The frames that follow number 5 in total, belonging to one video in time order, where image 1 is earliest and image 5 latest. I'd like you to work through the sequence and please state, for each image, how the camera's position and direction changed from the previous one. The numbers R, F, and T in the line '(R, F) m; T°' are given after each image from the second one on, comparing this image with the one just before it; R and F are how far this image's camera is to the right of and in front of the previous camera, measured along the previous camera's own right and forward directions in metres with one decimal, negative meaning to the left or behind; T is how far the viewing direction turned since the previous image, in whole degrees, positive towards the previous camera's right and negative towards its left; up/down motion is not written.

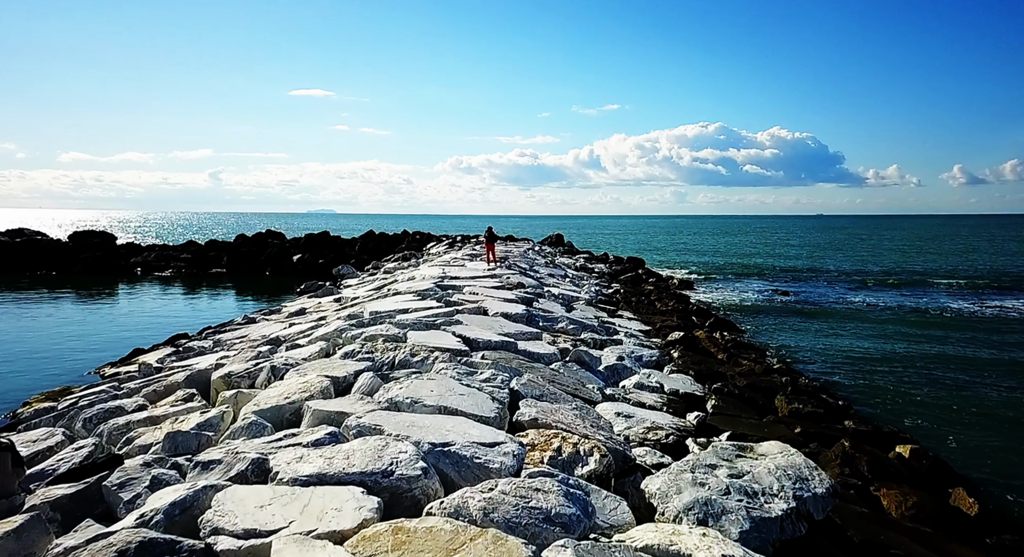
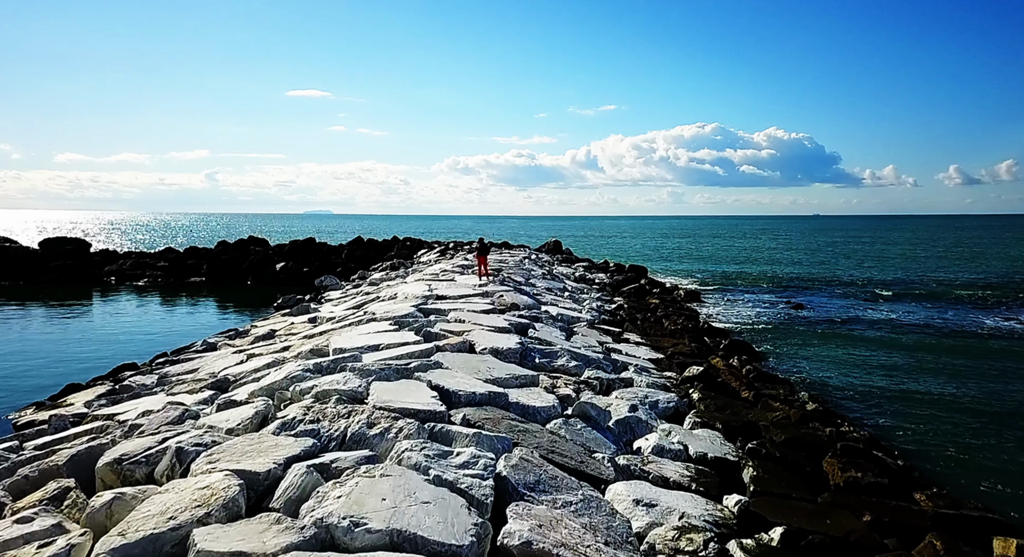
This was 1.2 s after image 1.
(+0.1, +1.4) m; 0°
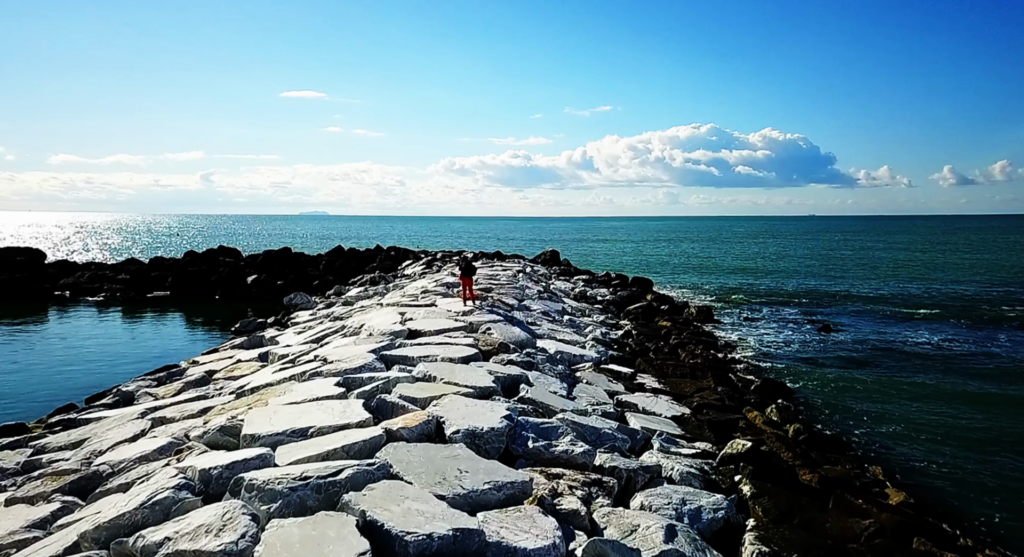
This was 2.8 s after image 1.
(+0.1, +2.2) m; 0°
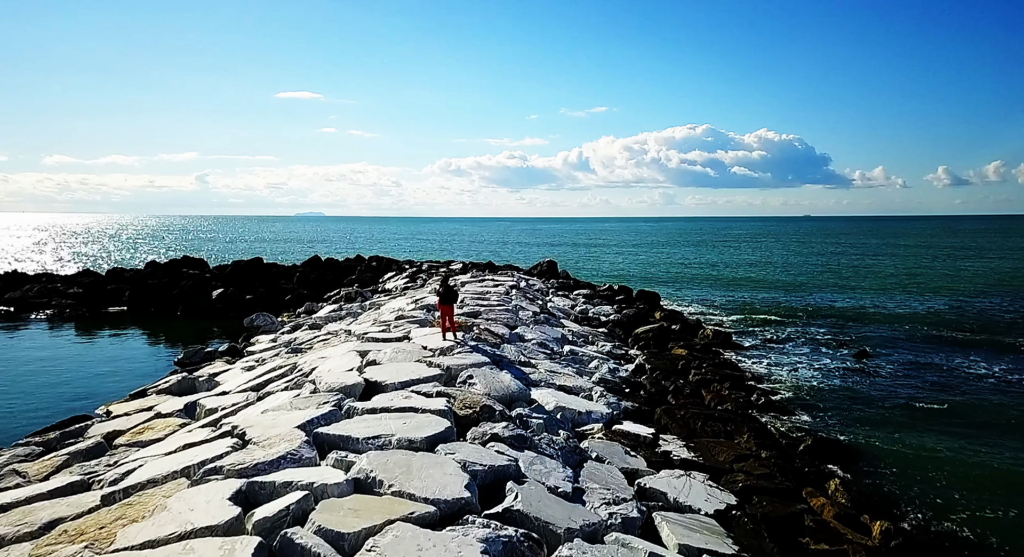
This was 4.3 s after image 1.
(+0.1, +2.3) m; 0°
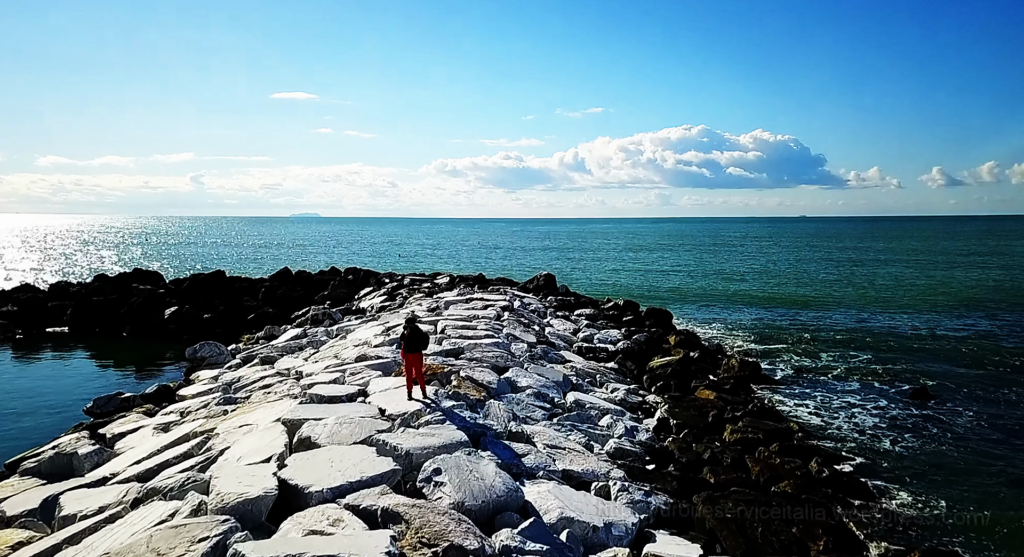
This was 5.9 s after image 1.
(+0.1, +2.6) m; 0°
